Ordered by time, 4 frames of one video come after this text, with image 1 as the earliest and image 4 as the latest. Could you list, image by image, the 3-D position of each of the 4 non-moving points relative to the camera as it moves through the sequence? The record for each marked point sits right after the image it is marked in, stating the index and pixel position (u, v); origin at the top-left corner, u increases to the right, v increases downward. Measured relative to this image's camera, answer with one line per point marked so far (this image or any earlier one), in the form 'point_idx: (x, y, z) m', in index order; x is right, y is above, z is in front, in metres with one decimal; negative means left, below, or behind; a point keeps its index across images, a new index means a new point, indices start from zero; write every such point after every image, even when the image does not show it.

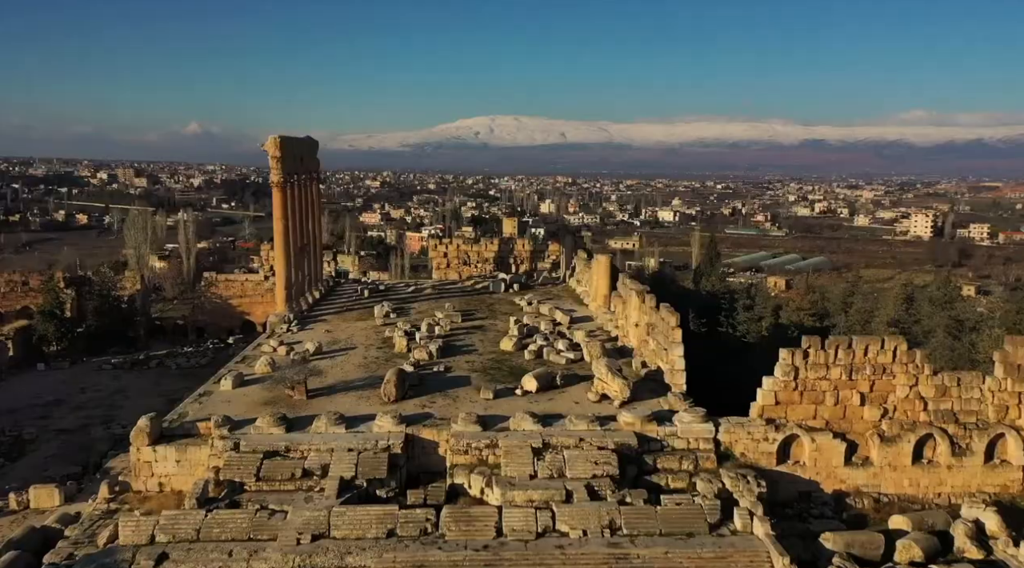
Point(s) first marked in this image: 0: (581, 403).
0: (+1.0, -1.8, +11.7) m
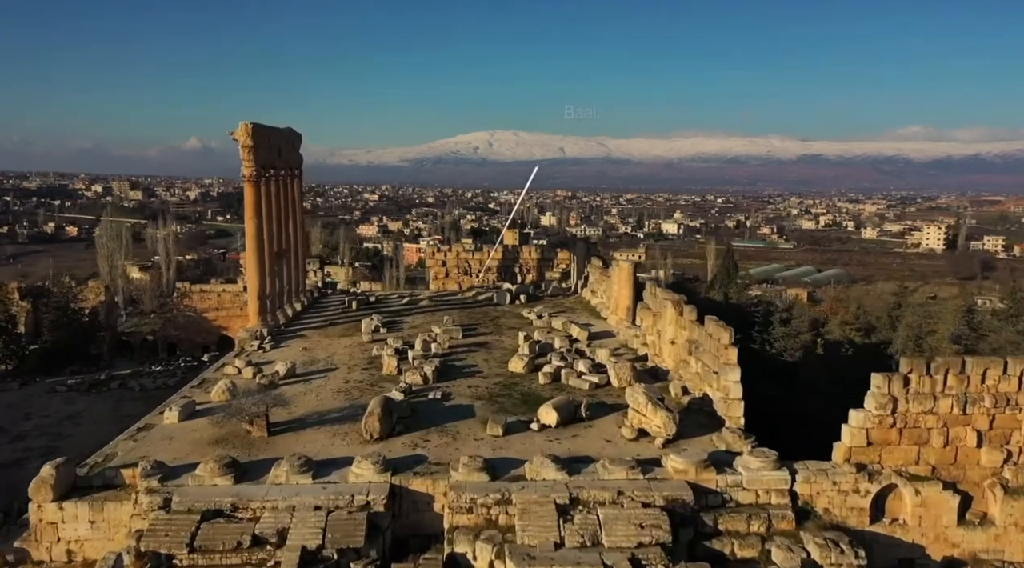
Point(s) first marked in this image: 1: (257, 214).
0: (+1.2, -1.9, +9.3) m
1: (-5.0, +1.4, +15.5) m
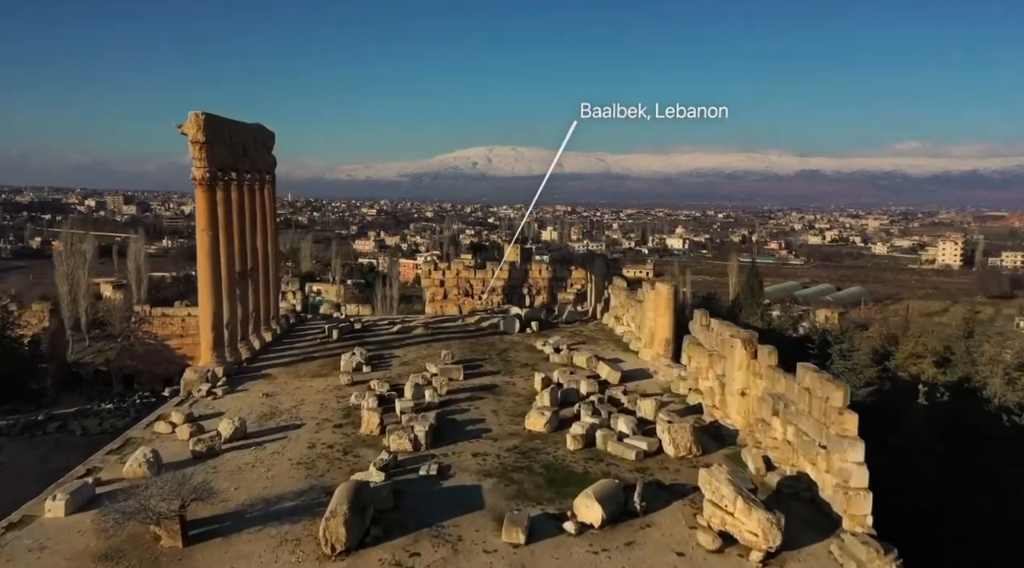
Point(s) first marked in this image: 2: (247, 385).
0: (+1.4, -2.2, +6.4) m
1: (-4.8, +0.9, +12.6) m
2: (-4.0, -1.5, +11.9) m
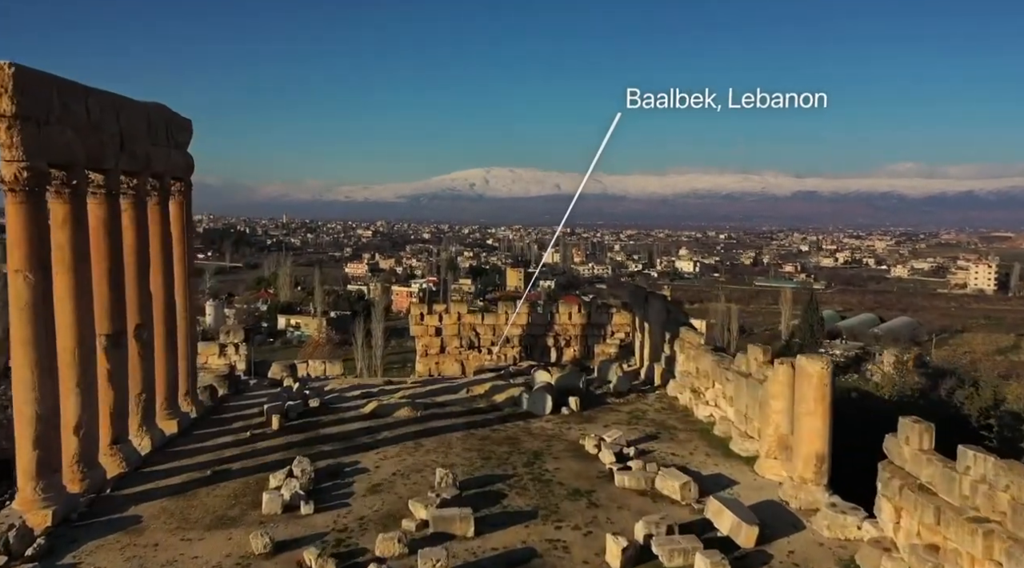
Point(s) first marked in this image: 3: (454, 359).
0: (+1.9, -2.7, +1.0) m
1: (-4.4, +0.2, +7.3) m
2: (-3.6, -2.2, +6.5) m
3: (-1.1, -1.4, +15.0) m
